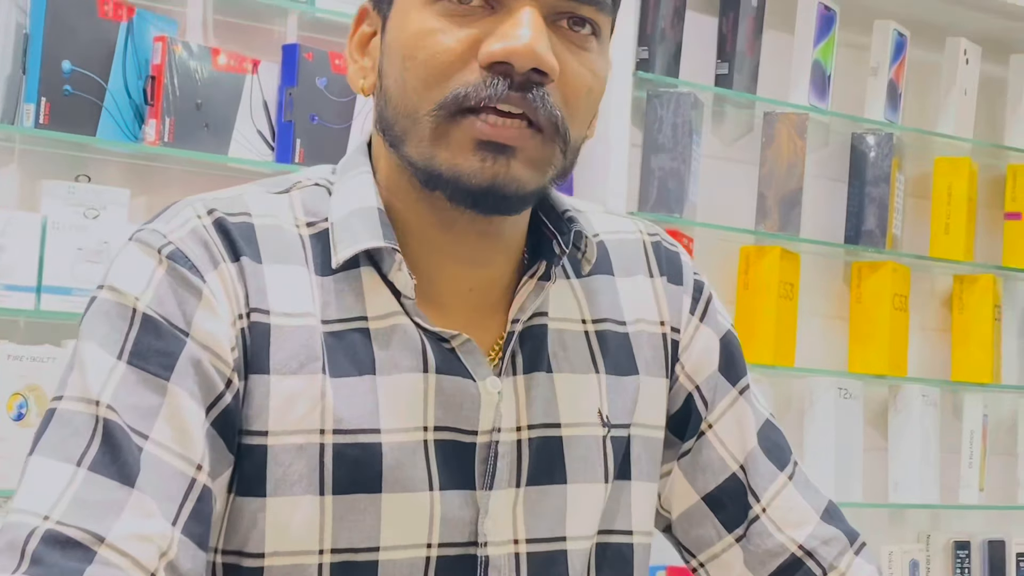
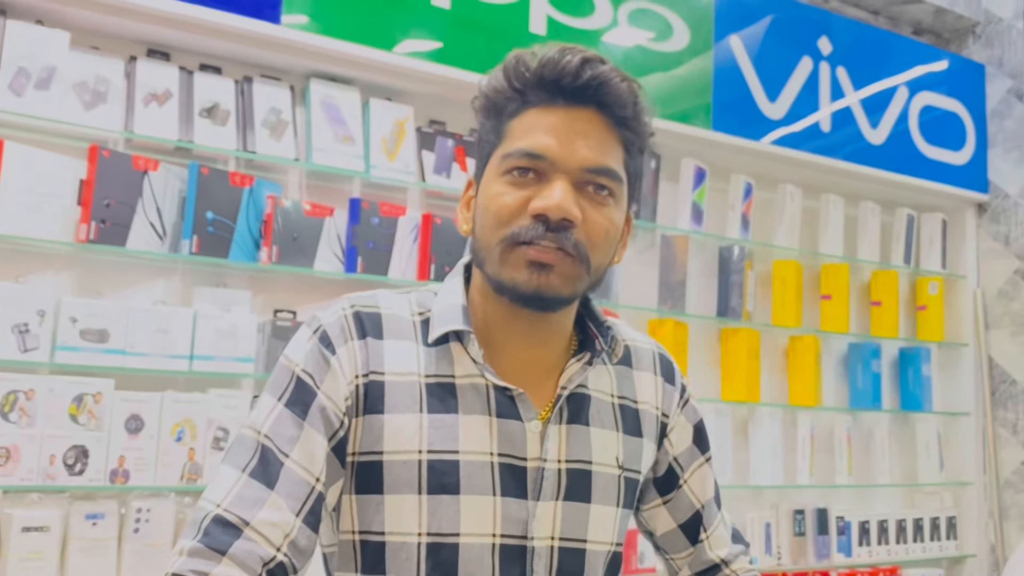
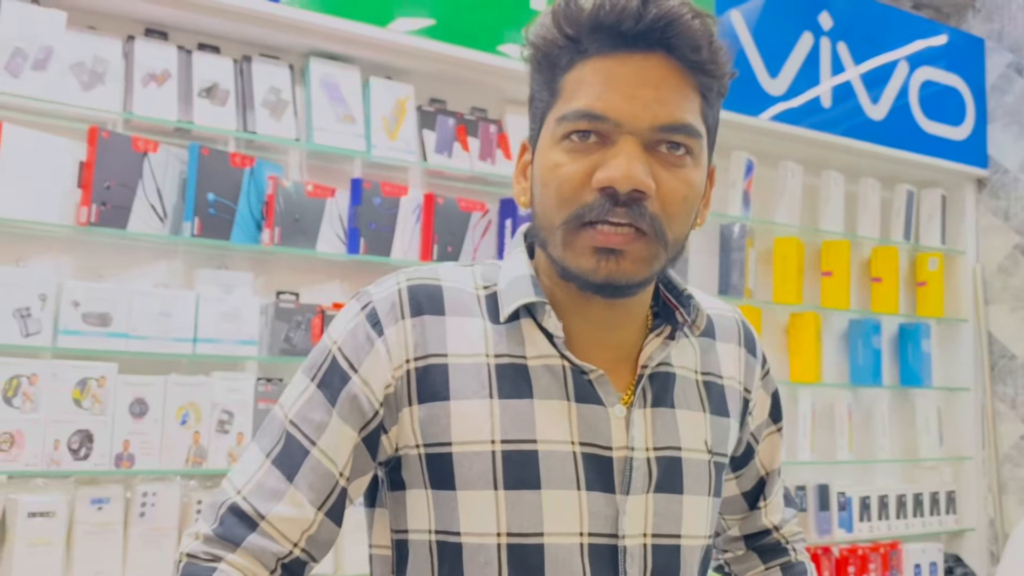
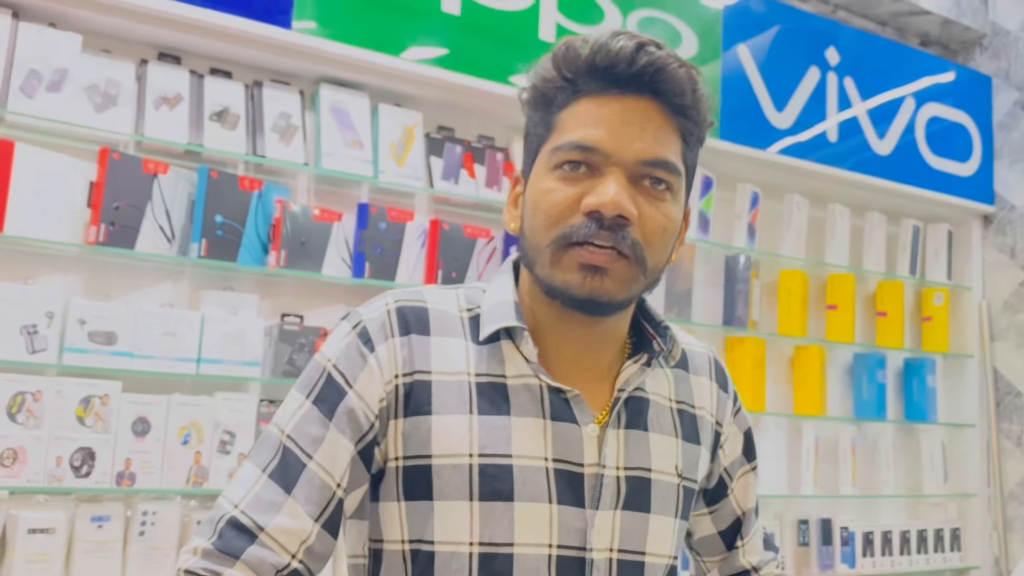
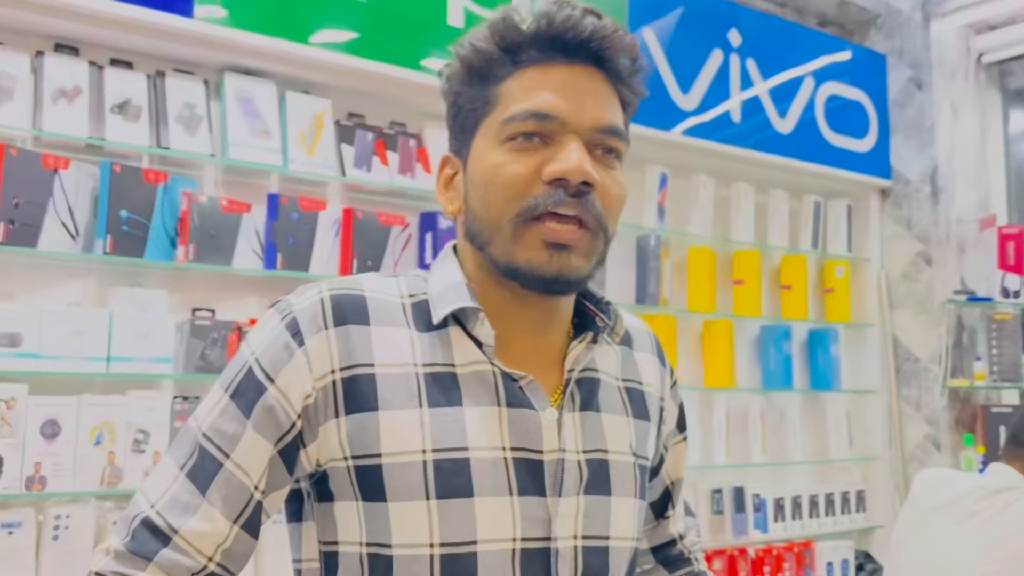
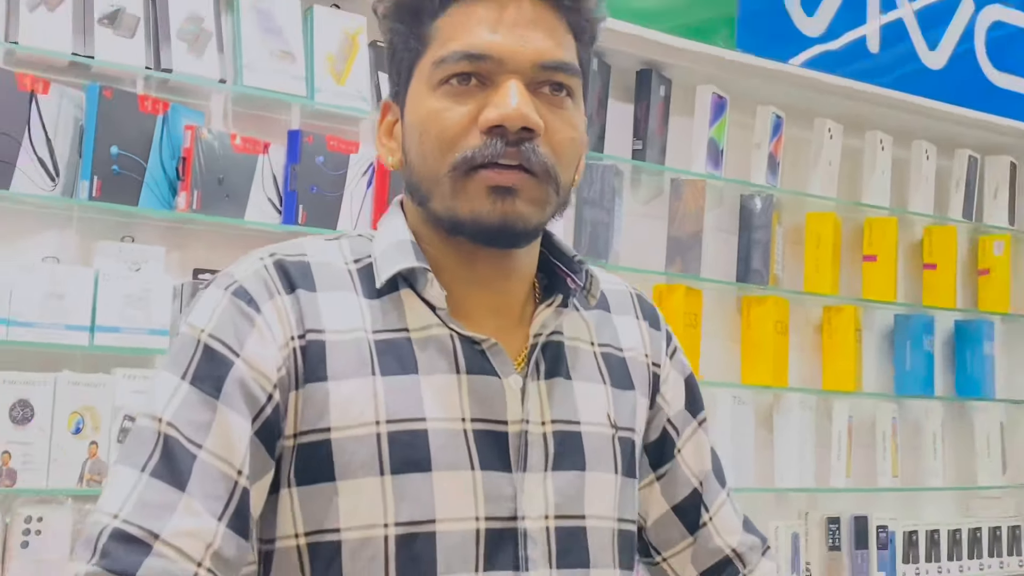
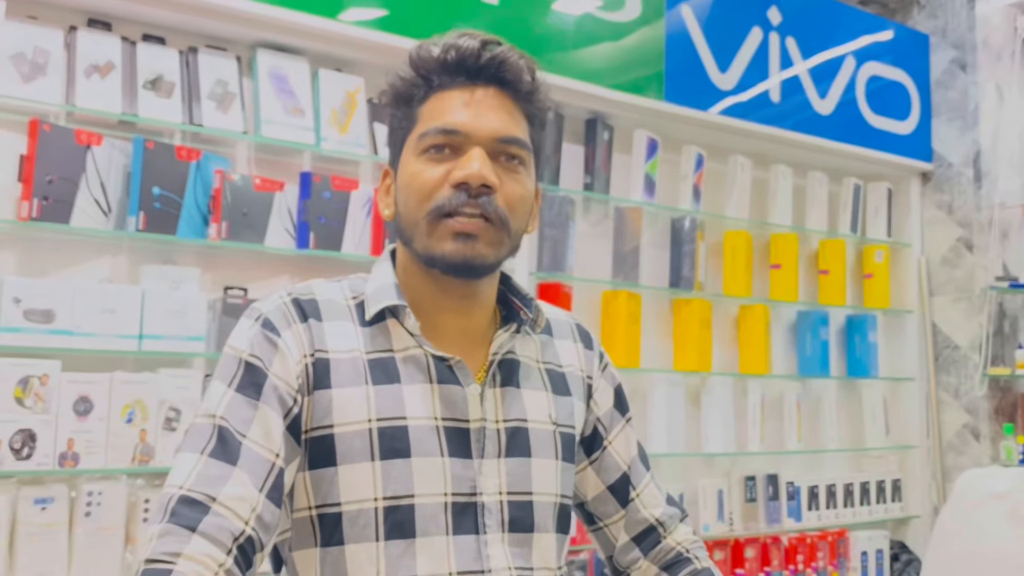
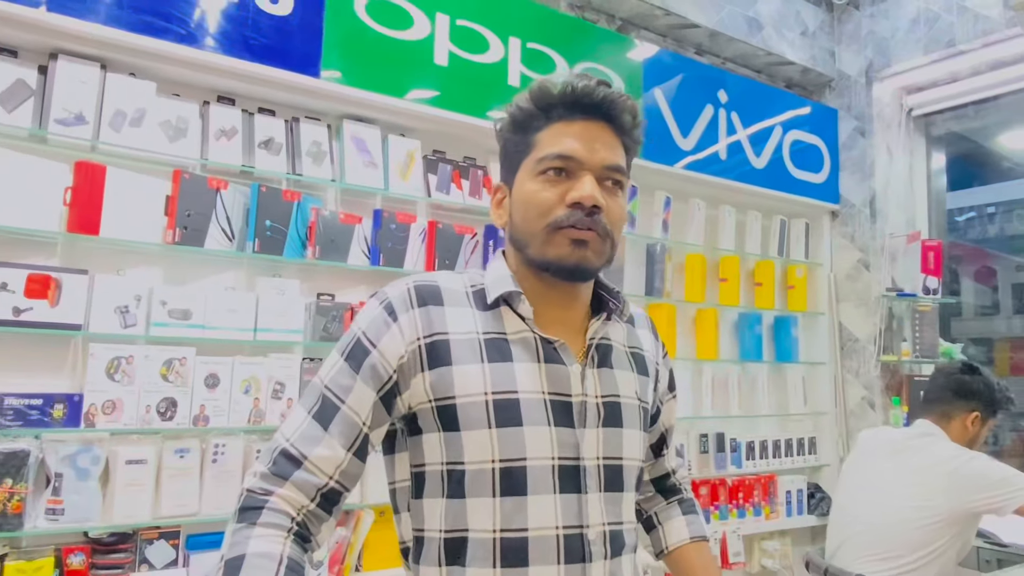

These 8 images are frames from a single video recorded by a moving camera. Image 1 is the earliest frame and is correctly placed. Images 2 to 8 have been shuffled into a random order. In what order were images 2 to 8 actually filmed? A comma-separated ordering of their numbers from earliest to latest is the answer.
6, 8, 5, 7, 3, 2, 4
